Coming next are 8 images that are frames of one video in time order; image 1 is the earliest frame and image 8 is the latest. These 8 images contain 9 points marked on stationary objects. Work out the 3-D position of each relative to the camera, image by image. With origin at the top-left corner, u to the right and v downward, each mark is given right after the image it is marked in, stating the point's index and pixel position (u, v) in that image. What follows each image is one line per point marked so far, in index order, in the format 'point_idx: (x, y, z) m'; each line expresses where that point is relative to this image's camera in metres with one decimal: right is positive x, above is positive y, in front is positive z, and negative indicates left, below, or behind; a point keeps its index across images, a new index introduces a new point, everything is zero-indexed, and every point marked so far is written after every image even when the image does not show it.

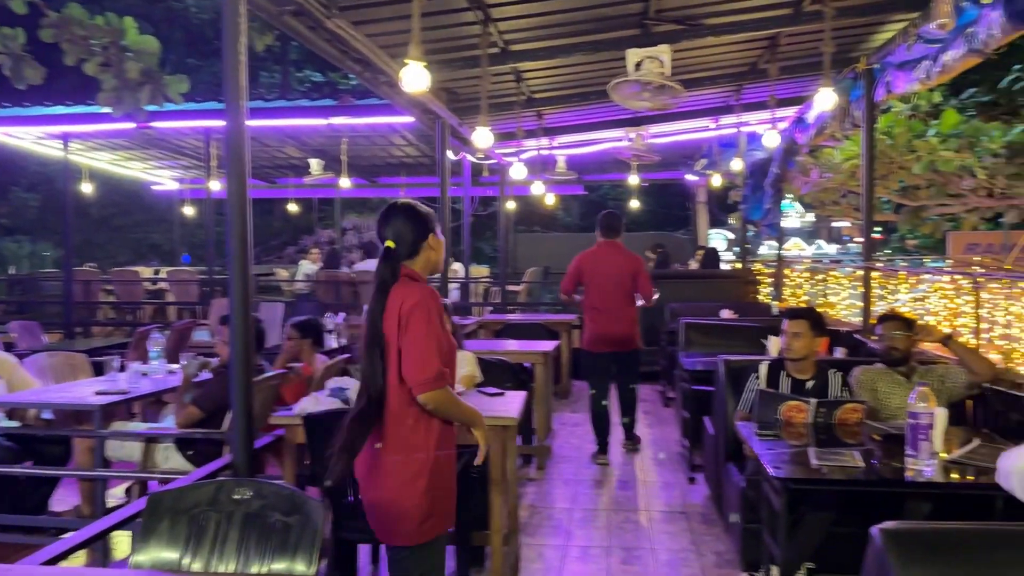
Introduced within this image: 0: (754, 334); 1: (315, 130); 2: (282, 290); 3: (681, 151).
0: (+1.7, -0.3, +5.9) m
1: (-2.3, +1.8, +9.7) m
2: (-2.8, 0.0, +10.4) m
3: (+2.2, +1.7, +10.8) m
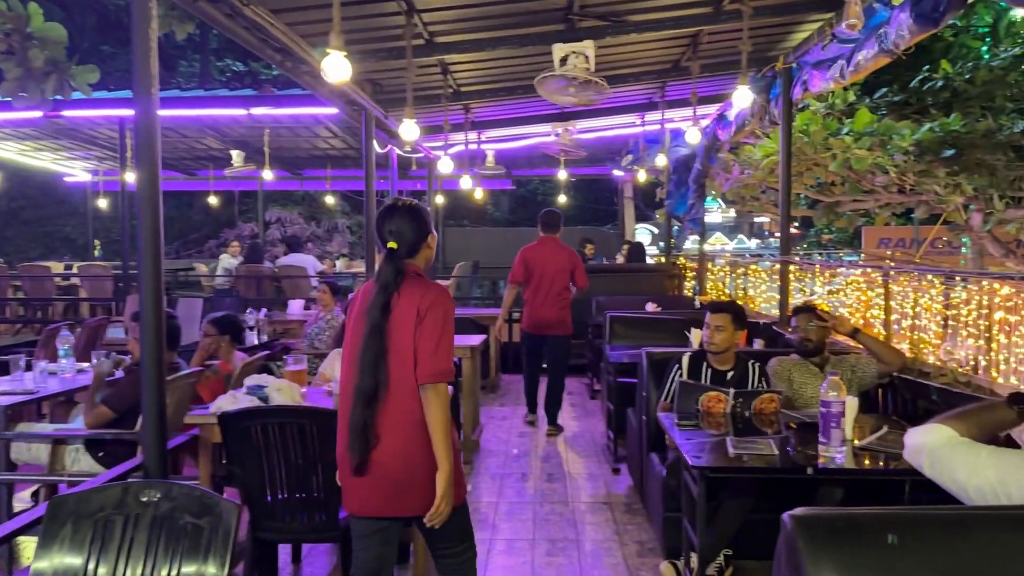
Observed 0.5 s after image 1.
0: (+1.2, -0.3, +6.0) m
1: (-3.1, +1.9, +9.5) m
2: (-3.7, 0.0, +10.1) m
3: (+1.2, +1.8, +10.9) m
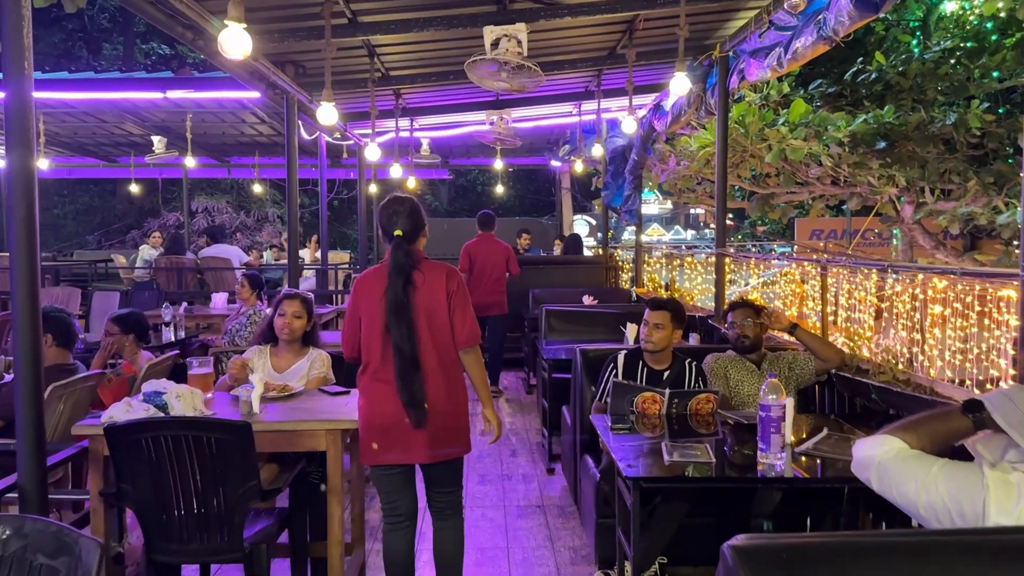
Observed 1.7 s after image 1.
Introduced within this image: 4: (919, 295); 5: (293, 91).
0: (+0.7, -0.2, +5.9) m
1: (-3.8, +1.9, +9.0) m
2: (-4.4, +0.1, +9.6) m
3: (+0.4, +1.9, +10.8) m
4: (+1.5, 0.0, +3.2) m
5: (-1.5, +1.3, +5.6) m
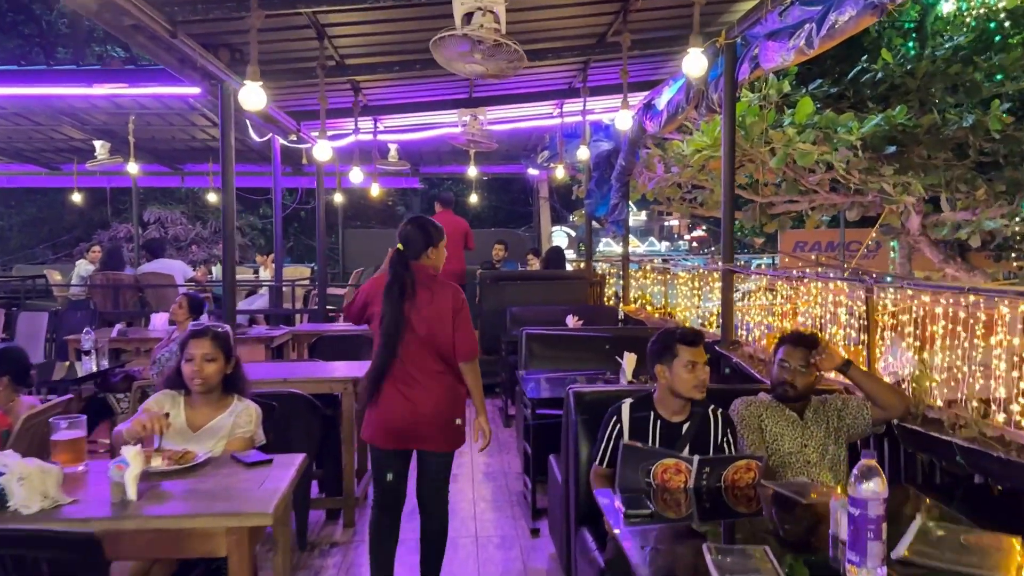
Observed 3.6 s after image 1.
0: (+0.6, -0.4, +5.2) m
1: (-4.0, +1.8, +8.2) m
2: (-4.7, -0.1, +8.7) m
3: (+0.1, +1.7, +10.1) m
4: (+1.5, -0.1, +2.5) m
5: (-1.6, +1.2, +4.8) m
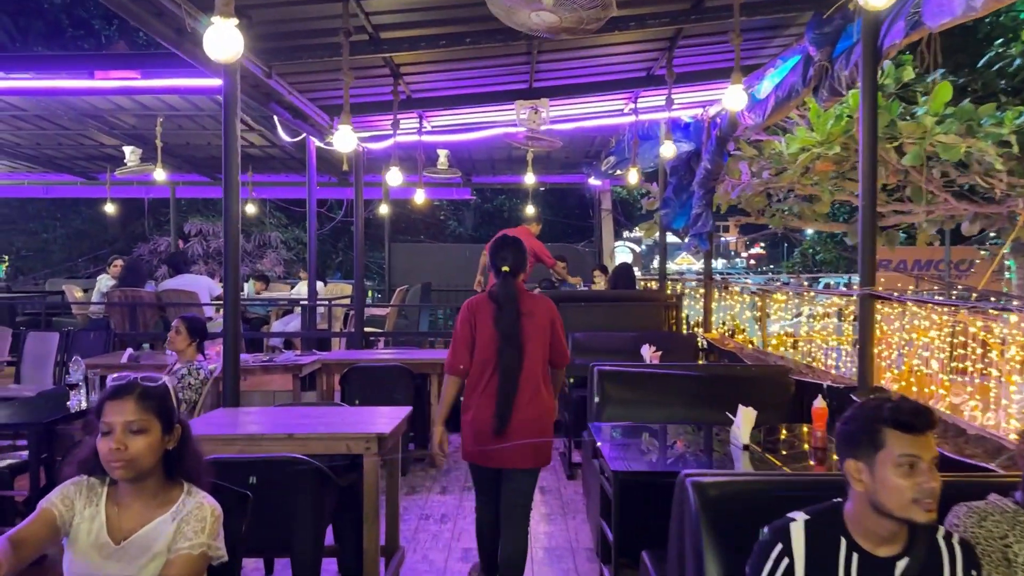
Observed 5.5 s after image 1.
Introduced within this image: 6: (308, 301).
0: (+0.9, -0.5, +4.1) m
1: (-3.5, +1.6, +7.4) m
2: (-4.1, -0.2, +8.0) m
3: (+0.8, +1.5, +9.1) m
4: (+1.6, -0.2, +1.4) m
5: (-1.3, +1.1, +3.9) m
6: (-1.8, -0.1, +7.4) m
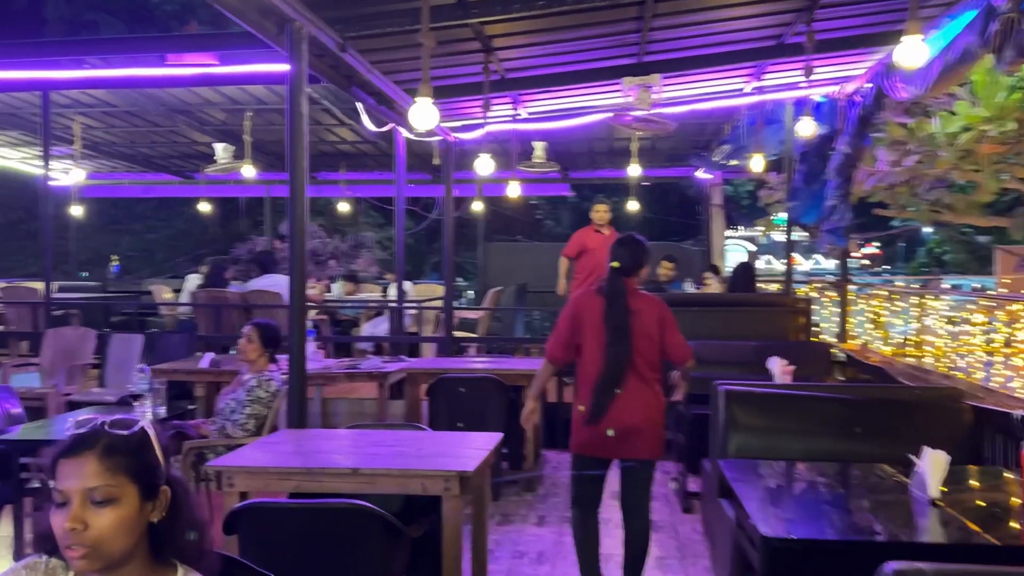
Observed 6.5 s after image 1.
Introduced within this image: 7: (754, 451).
0: (+1.3, -0.5, +3.4) m
1: (-2.6, +1.6, +7.2) m
2: (-3.2, -0.2, +7.8) m
3: (+1.8, +1.4, +8.3) m
4: (+1.8, -0.2, +0.6) m
5: (-0.8, +1.1, +3.5) m
6: (-0.9, -0.1, +6.9) m
7: (+1.0, -0.6, +3.4) m
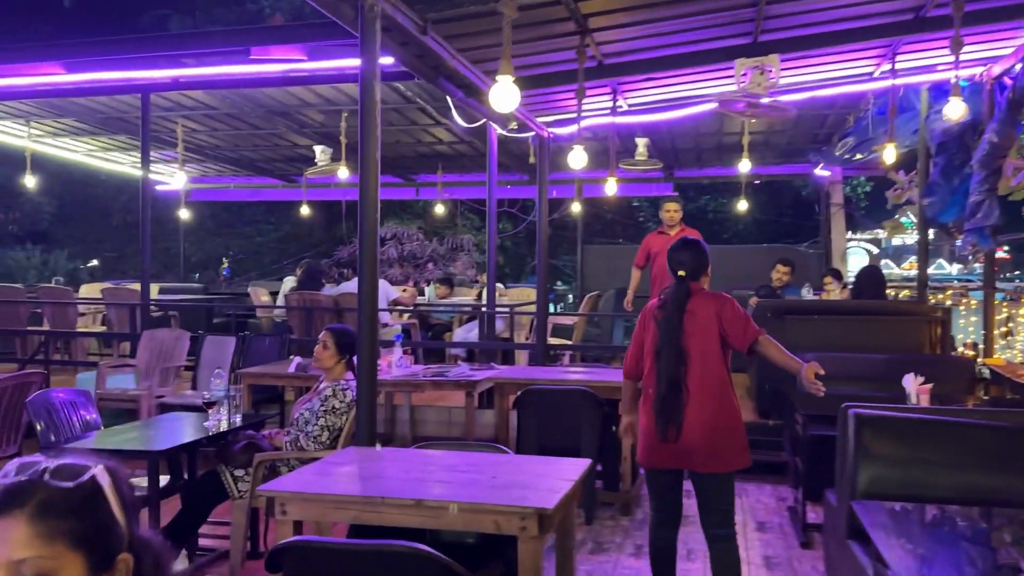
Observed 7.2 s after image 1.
0: (+1.7, -0.5, +2.9) m
1: (-1.8, +1.6, +7.1) m
2: (-2.3, -0.3, +7.8) m
3: (+2.7, +1.4, +7.7) m
4: (+1.8, -0.2, 0.0) m
5: (-0.5, +1.1, +3.2) m
6: (-0.2, -0.2, +6.6) m
7: (+1.3, -0.7, +2.9) m
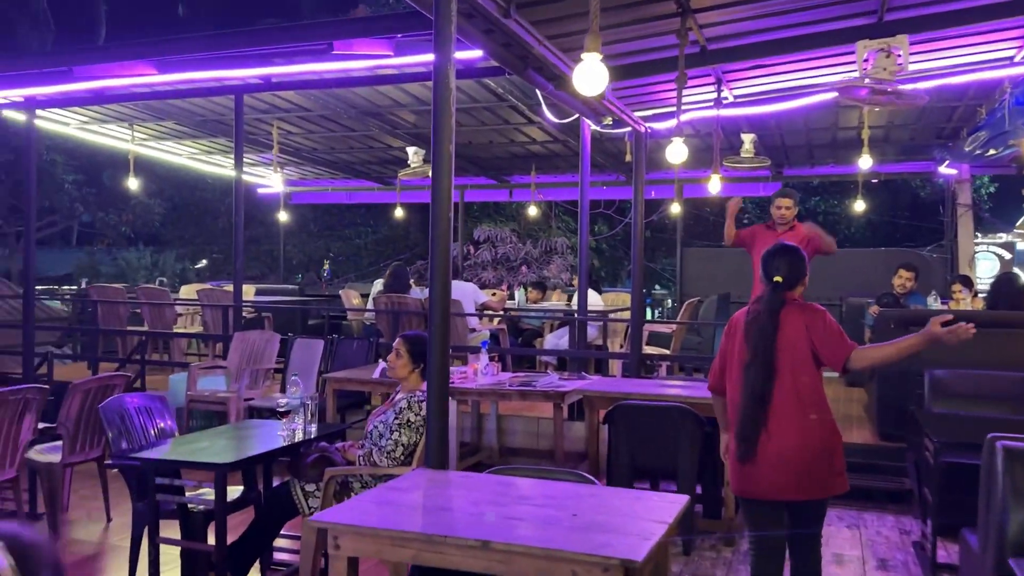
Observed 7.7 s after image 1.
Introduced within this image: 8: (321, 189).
0: (+1.9, -0.6, +2.4) m
1: (-1.0, +1.6, +7.0) m
2: (-1.5, -0.3, +7.7) m
3: (+3.5, +1.3, +7.1) m
4: (+1.7, -0.3, -0.5) m
5: (-0.1, +1.0, +2.9) m
6: (+0.5, -0.2, +6.3) m
7: (+1.6, -0.7, +2.4) m
8: (-2.7, +1.4, +12.0) m
